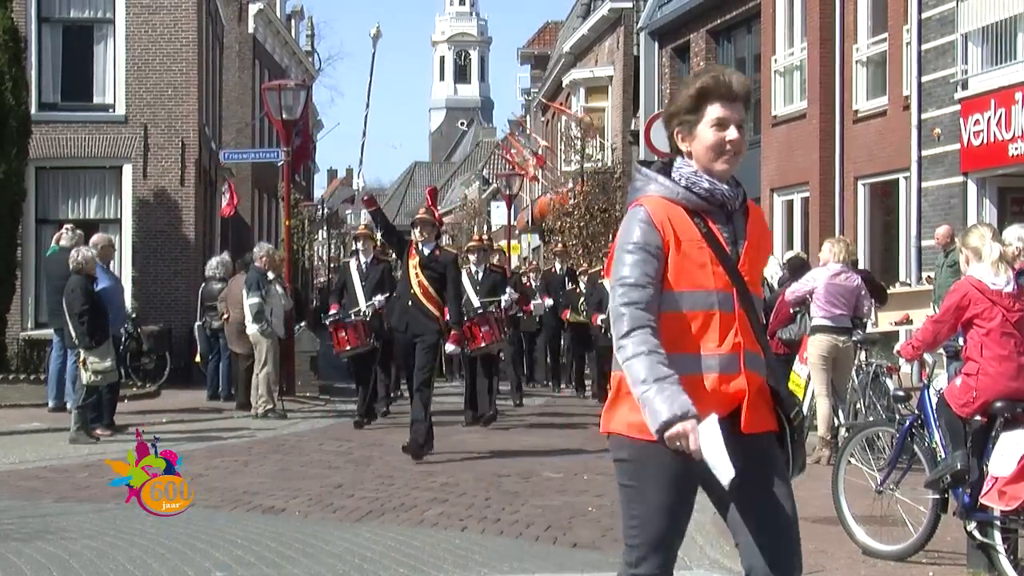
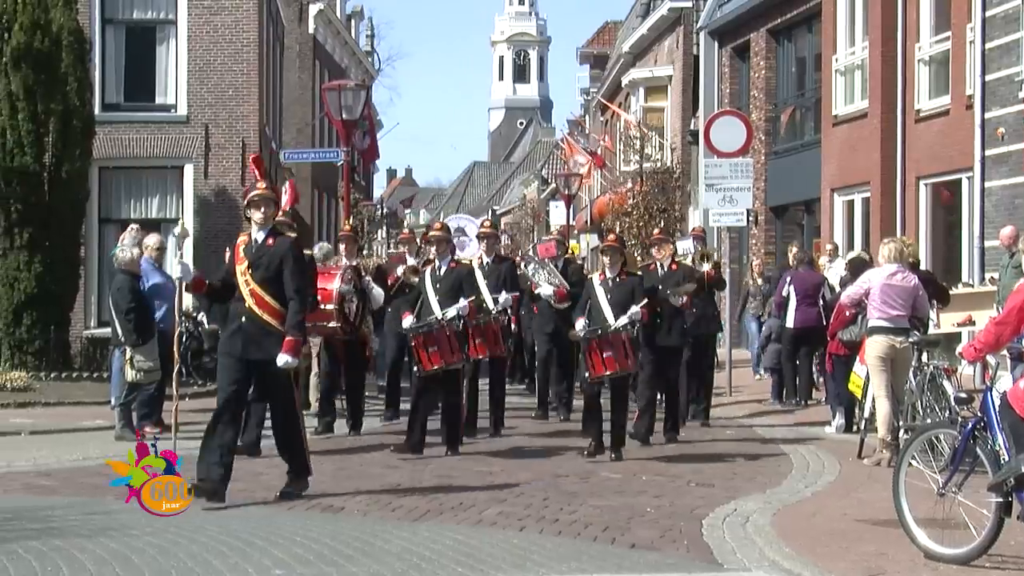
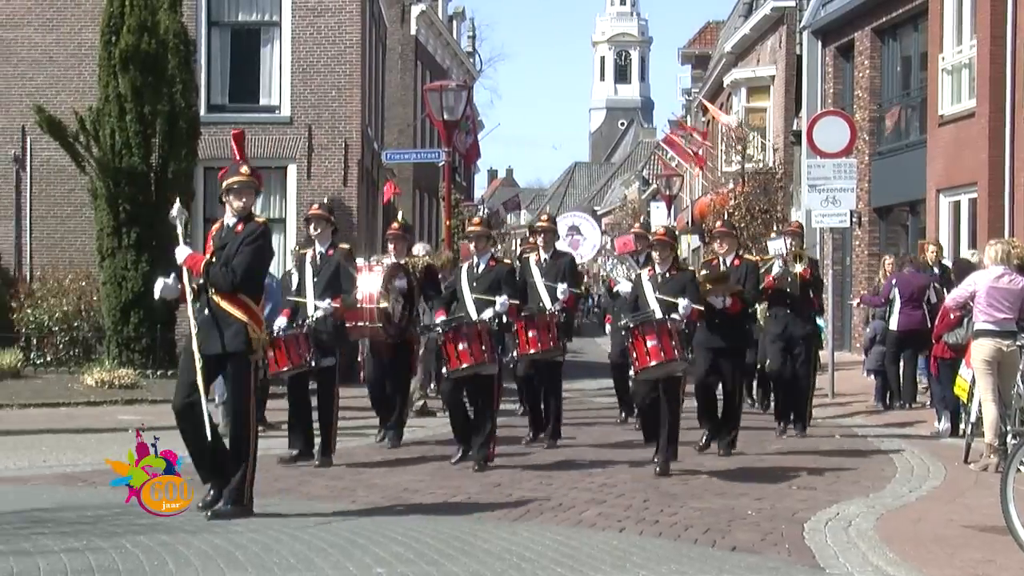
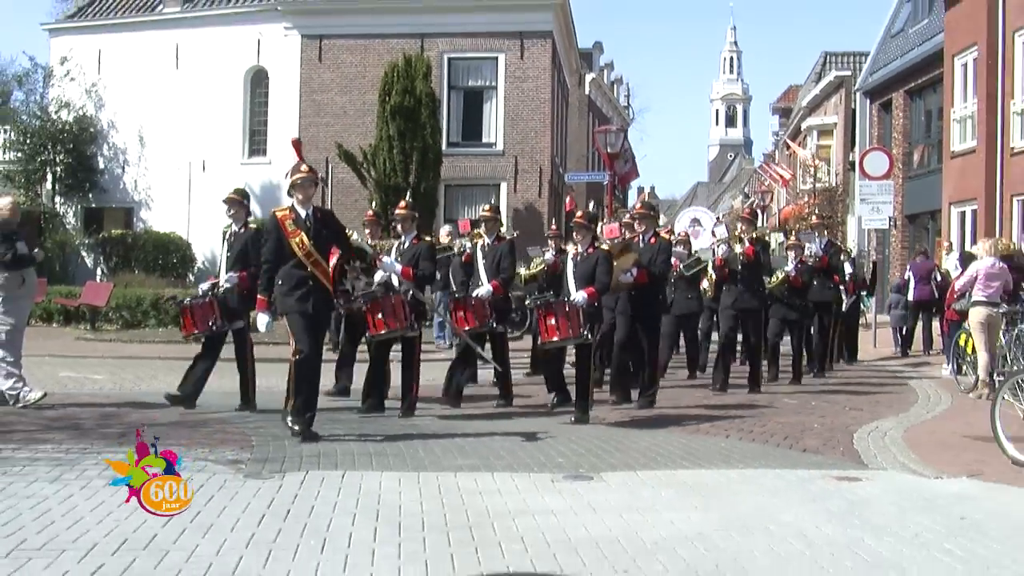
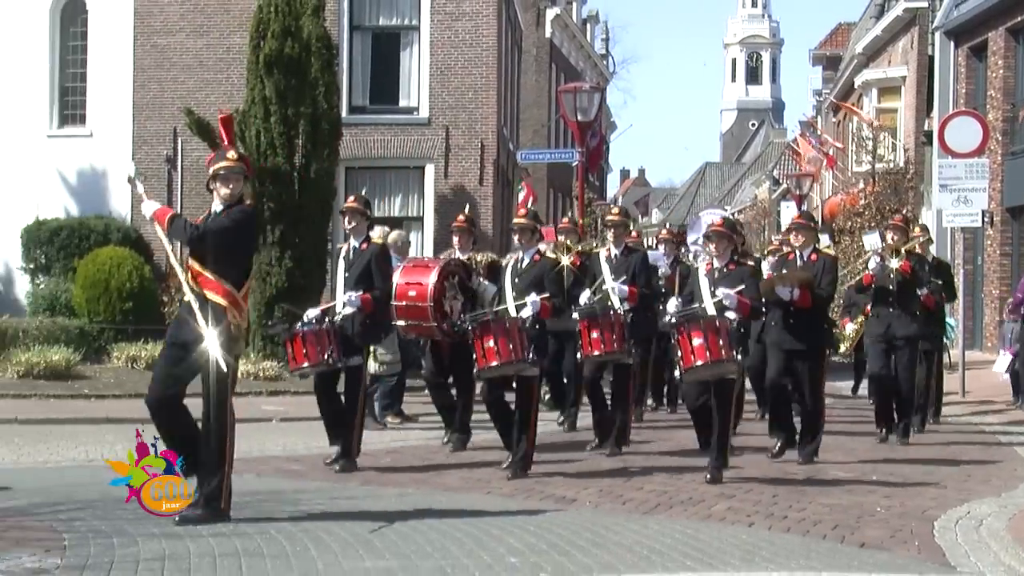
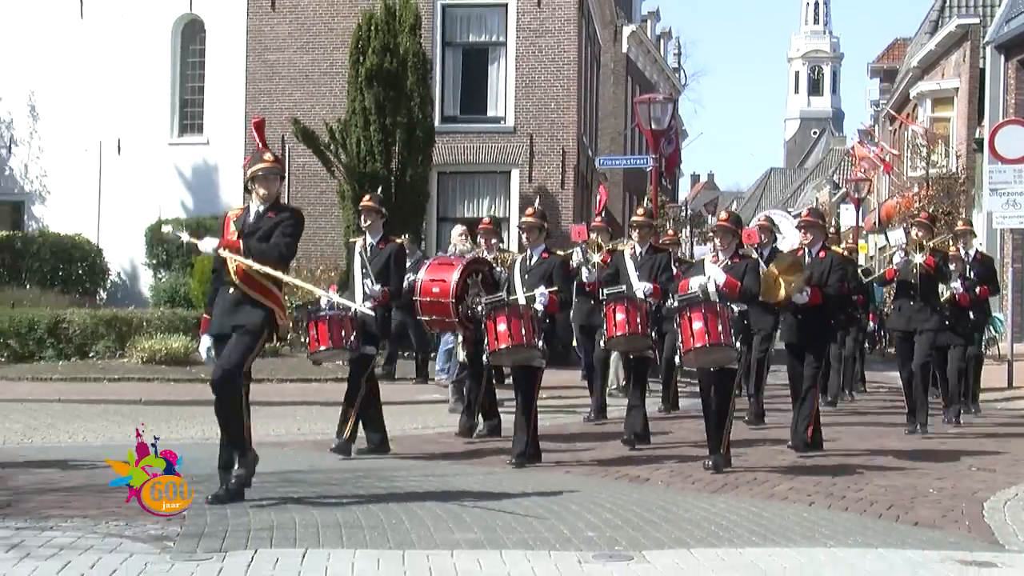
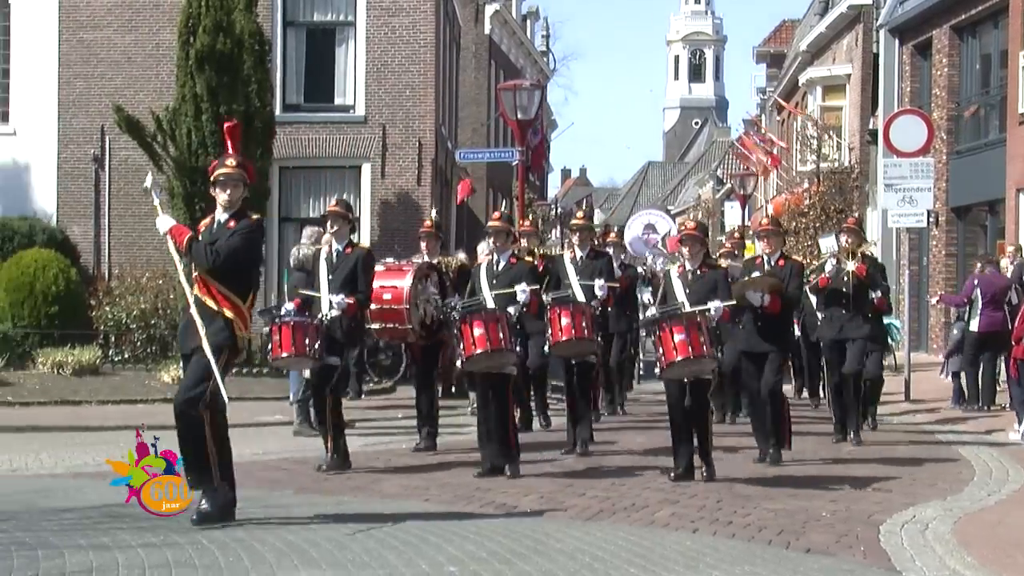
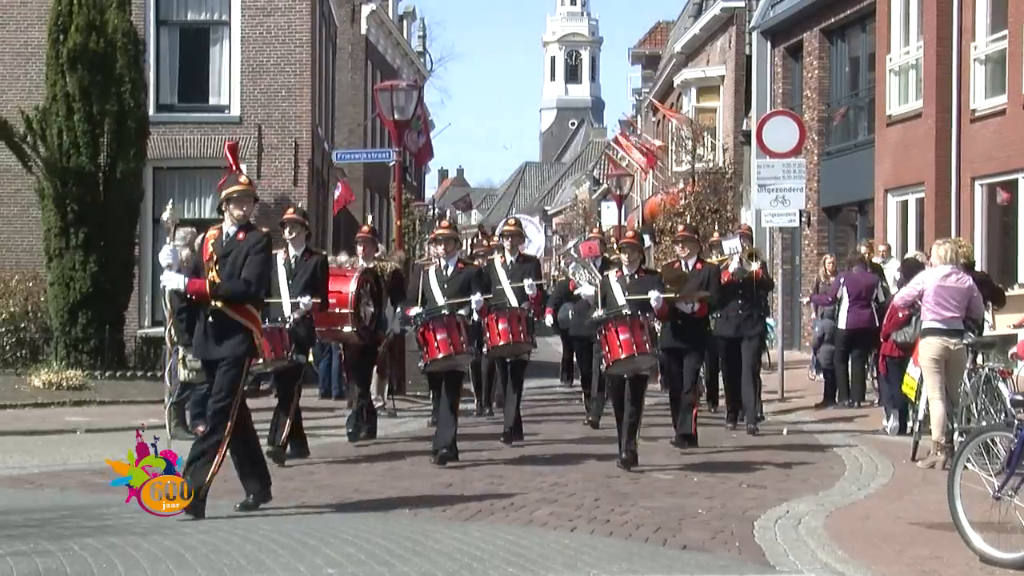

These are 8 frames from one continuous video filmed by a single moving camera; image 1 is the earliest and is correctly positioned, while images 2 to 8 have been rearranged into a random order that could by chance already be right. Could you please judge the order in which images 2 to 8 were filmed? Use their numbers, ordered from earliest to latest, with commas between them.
2, 8, 3, 7, 5, 6, 4
